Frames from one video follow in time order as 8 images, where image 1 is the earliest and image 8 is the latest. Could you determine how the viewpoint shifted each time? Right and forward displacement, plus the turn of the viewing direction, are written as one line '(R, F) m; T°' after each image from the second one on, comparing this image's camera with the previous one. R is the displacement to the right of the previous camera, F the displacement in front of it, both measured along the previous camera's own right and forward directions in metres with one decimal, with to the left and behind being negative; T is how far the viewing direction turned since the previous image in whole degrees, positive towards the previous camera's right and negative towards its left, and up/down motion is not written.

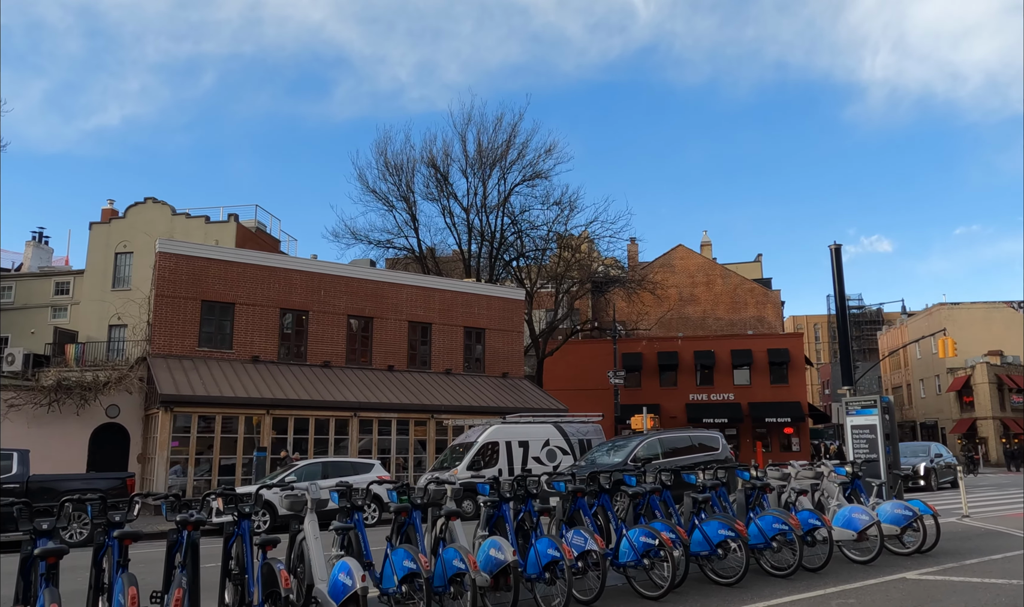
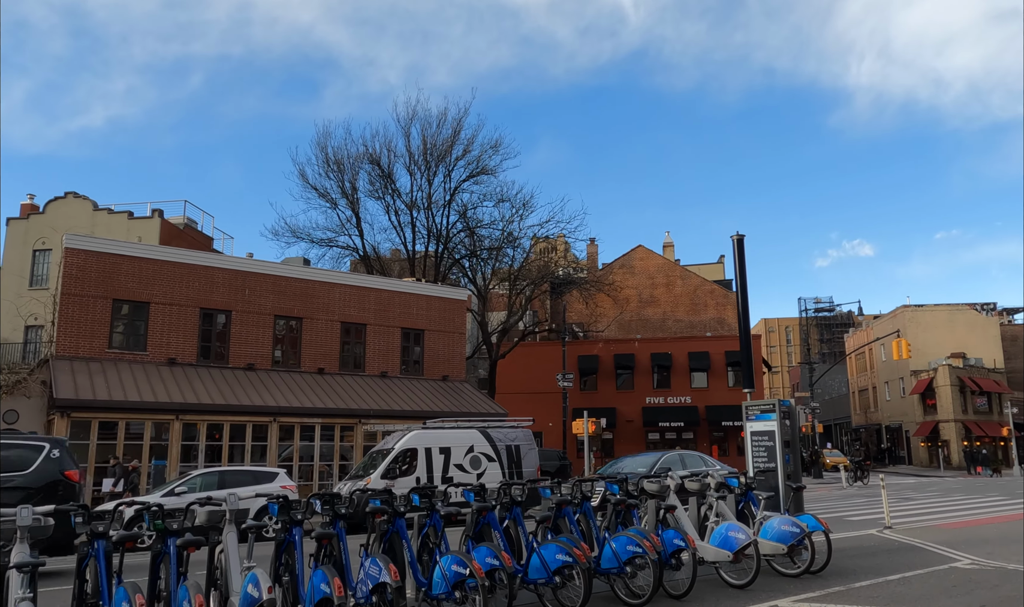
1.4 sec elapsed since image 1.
(+1.4, +0.9) m; +1°
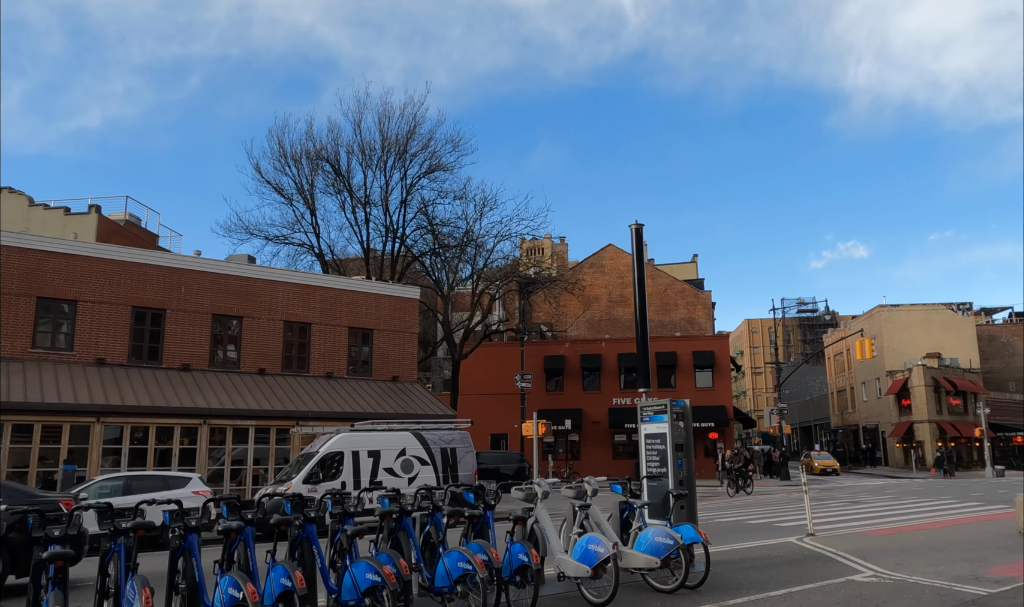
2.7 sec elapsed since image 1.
(+1.4, +0.7) m; +1°
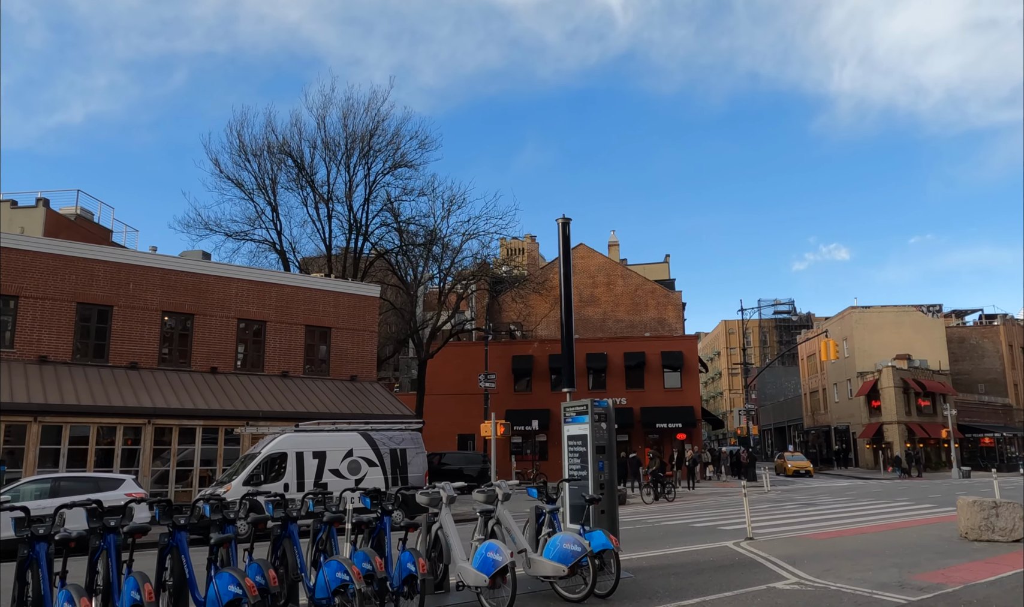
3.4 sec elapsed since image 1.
(+0.7, +0.3) m; +1°
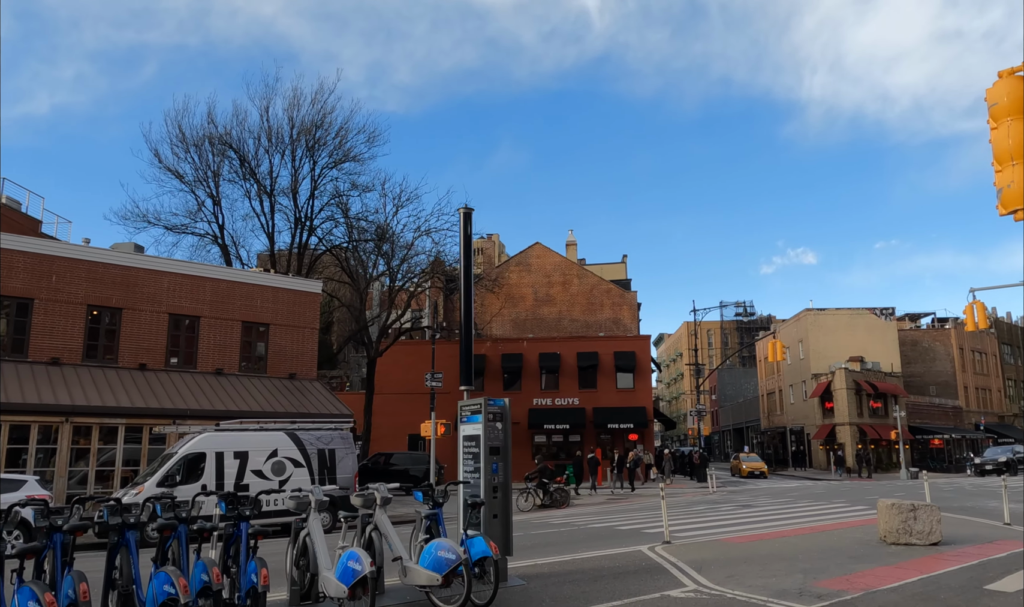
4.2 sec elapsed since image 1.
(+0.8, +0.4) m; +2°
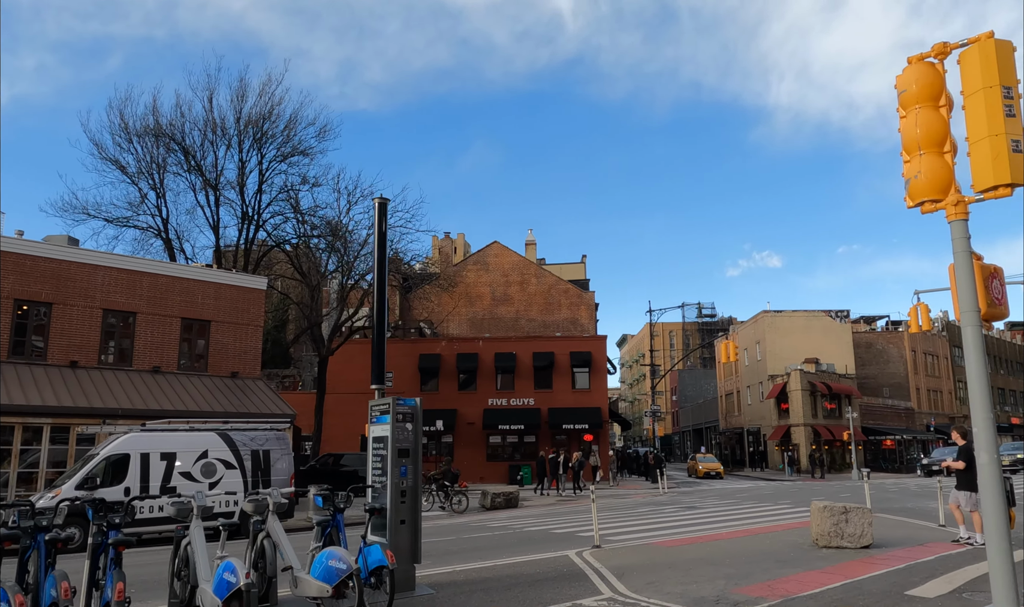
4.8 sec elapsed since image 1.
(+0.6, +0.4) m; +2°
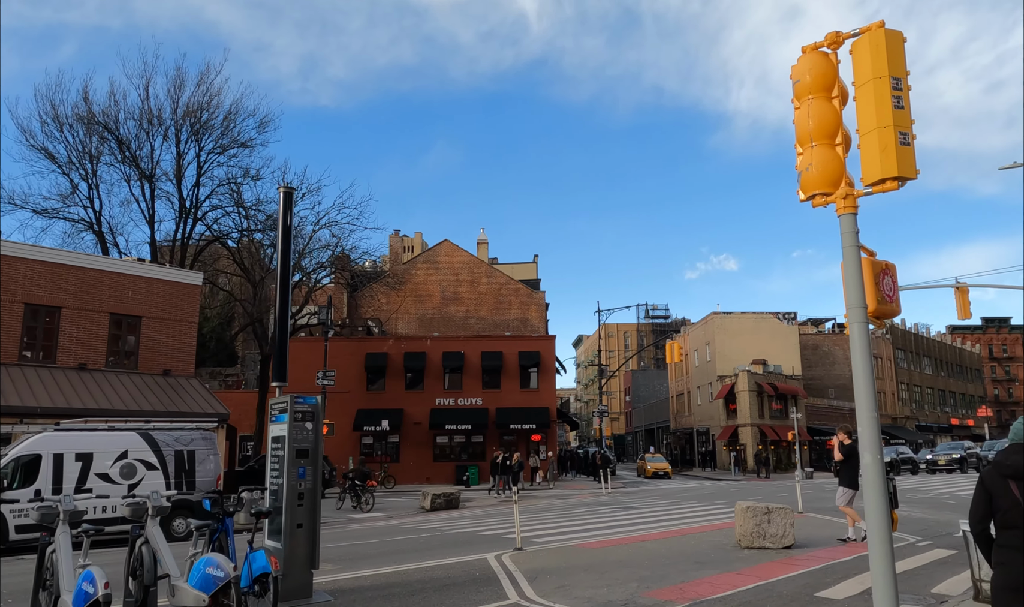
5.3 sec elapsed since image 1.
(+0.5, +0.2) m; +3°
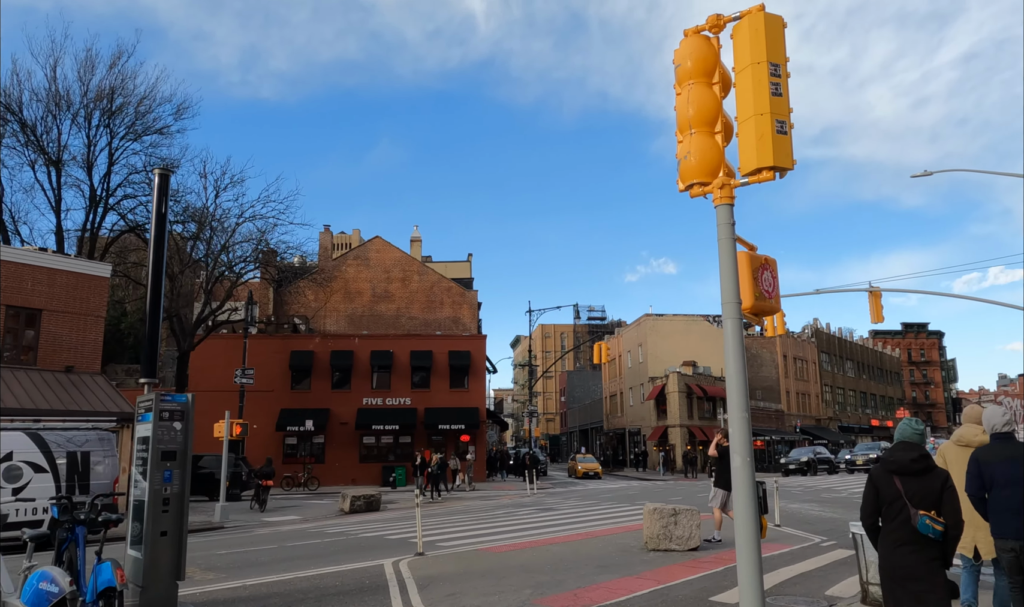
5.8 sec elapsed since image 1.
(+0.5, +0.3) m; +4°
